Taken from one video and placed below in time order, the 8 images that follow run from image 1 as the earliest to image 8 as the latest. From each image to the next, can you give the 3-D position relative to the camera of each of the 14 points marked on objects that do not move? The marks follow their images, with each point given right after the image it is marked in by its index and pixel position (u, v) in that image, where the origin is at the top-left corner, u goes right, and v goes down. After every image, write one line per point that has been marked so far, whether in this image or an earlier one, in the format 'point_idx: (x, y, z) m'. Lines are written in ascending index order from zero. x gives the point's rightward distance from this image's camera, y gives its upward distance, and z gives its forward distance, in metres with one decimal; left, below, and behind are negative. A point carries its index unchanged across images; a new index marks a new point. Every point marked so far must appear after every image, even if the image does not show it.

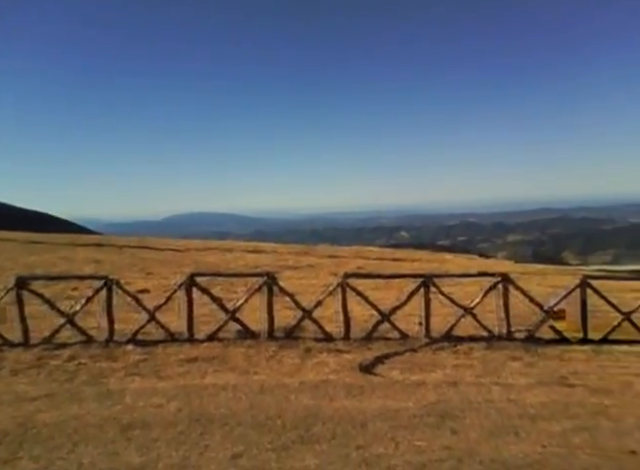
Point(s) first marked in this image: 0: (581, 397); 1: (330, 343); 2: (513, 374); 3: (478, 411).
0: (+5.1, -3.2, +9.9) m
1: (+0.1, -2.7, +12.4) m
2: (+4.1, -3.0, +10.9) m
3: (+3.0, -3.3, +9.4) m
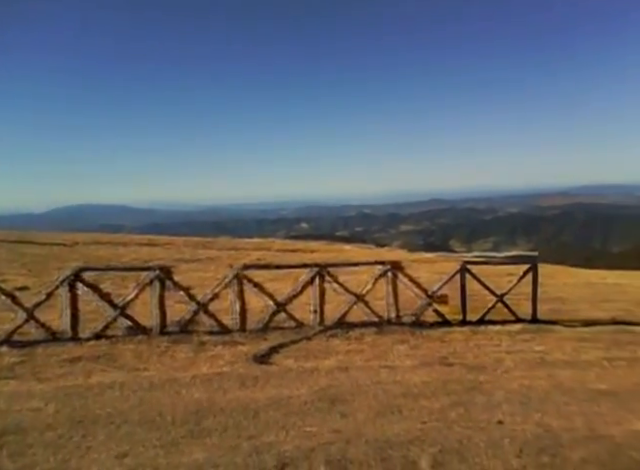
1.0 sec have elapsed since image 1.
0: (+2.9, -3.0, +10.7) m
1: (-2.4, -2.5, +12.4) m
2: (+1.8, -2.8, +11.5) m
3: (+0.9, -3.2, +9.9) m
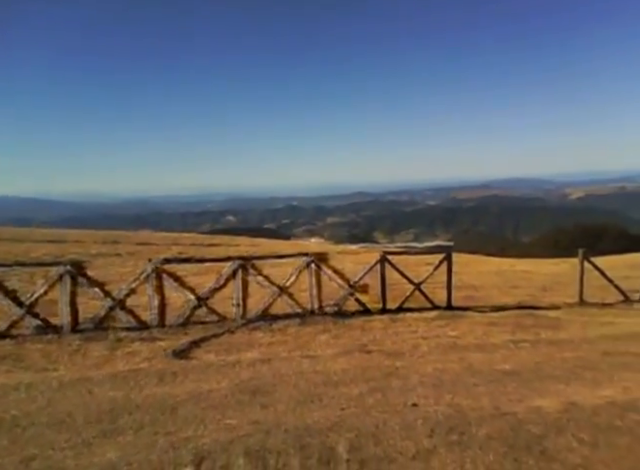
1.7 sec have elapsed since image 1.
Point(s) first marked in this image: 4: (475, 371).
0: (+1.2, -2.8, +11.0) m
1: (-4.2, -2.3, +12.1) m
2: (0.0, -2.6, +11.7) m
3: (-0.7, -3.0, +10.0) m
4: (+3.3, -2.9, +10.6) m
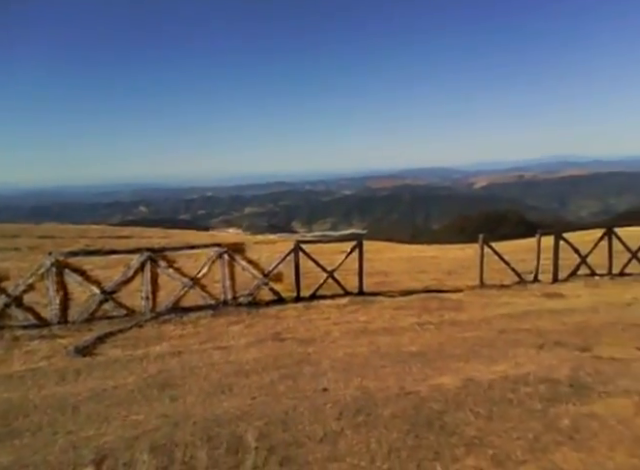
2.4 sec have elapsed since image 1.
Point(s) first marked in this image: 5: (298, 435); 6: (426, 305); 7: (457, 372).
0: (-0.7, -2.6, +11.1) m
1: (-6.3, -2.2, +11.5) m
2: (-2.0, -2.4, +11.7) m
3: (-2.4, -2.8, +9.9) m
4: (+1.4, -2.6, +11.0) m
5: (-0.3, -3.2, +8.0) m
6: (+2.9, -2.0, +14.2) m
7: (+2.8, -2.8, +10.2) m
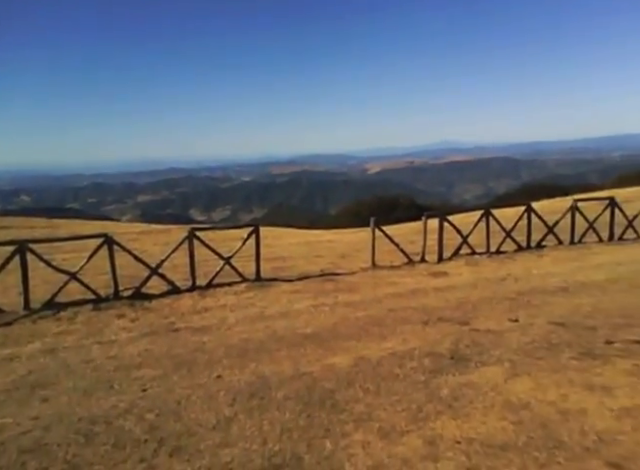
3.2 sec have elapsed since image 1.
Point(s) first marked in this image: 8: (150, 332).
0: (-3.0, -2.3, +10.9) m
1: (-8.5, -2.0, +10.4) m
2: (-4.4, -2.1, +11.3) m
3: (-4.5, -2.6, +9.4) m
4: (-0.9, -2.3, +11.1) m
5: (-2.1, -3.0, +7.9) m
6: (0.0, -1.6, +14.5) m
7: (+0.6, -2.5, +10.6) m
8: (-3.8, -2.2, +11.2) m
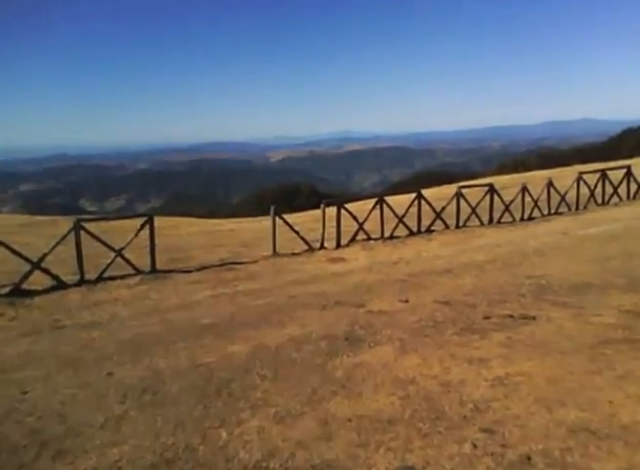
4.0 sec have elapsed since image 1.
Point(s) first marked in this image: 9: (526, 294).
0: (-5.1, -2.1, +10.4) m
1: (-10.6, -2.0, +9.0) m
2: (-6.6, -2.0, +10.5) m
3: (-6.4, -2.5, +8.6) m
4: (-3.1, -2.1, +10.9) m
5: (-3.8, -2.9, +7.5) m
6: (-2.8, -1.2, +14.4) m
7: (-1.6, -2.2, +10.6) m
8: (-6.0, -2.0, +10.5) m
9: (+5.3, -1.5, +12.9) m
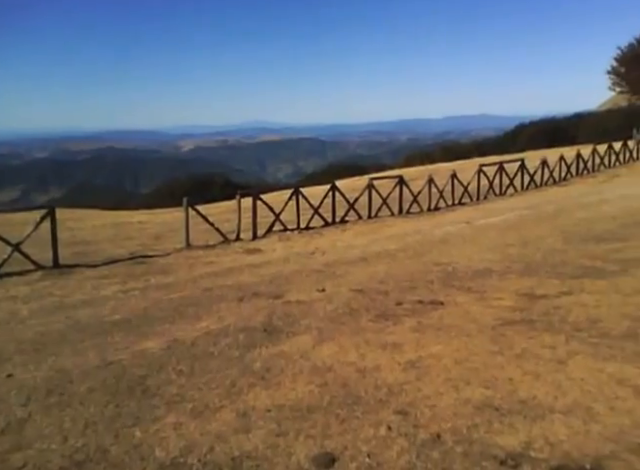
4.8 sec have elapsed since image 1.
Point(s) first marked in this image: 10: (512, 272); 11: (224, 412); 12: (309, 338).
0: (-6.8, -2.0, +9.4) m
1: (-11.9, -1.9, +7.2) m
2: (-8.2, -1.9, +9.3) m
3: (-7.7, -2.4, +7.5) m
4: (-4.9, -1.9, +10.3) m
5: (-5.0, -2.8, +6.9) m
6: (-5.1, -1.0, +13.8) m
7: (-3.3, -2.1, +10.3) m
8: (-7.7, -1.9, +9.5) m
9: (+3.1, -1.2, +13.6) m
10: (+5.5, -1.1, +14.2) m
11: (-1.5, -2.7, +7.6) m
12: (-0.2, -2.2, +10.4) m
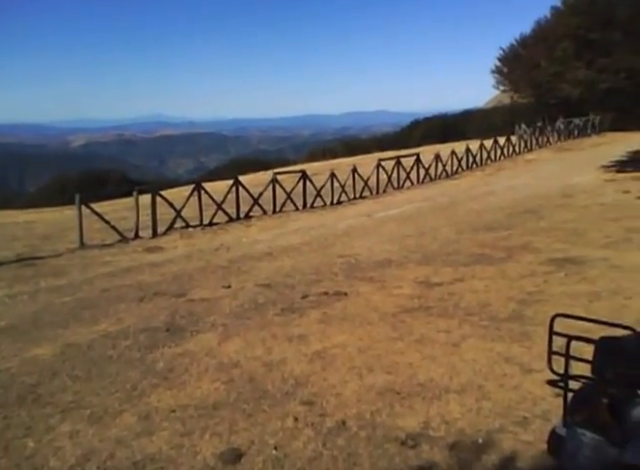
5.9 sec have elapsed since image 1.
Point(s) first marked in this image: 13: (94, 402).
0: (-8.5, -2.1, +8.4) m
1: (-13.2, -2.2, +5.4) m
2: (-9.9, -2.0, +8.0) m
3: (-9.1, -2.5, +6.3) m
4: (-6.7, -2.0, +9.5) m
5: (-6.3, -2.8, +6.1) m
6: (-7.5, -1.1, +12.9) m
7: (-5.2, -2.1, +9.7) m
8: (-9.4, -2.0, +8.2) m
9: (+0.6, -1.0, +14.0) m
10: (+2.9, -0.8, +14.9) m
11: (-3.0, -2.7, +7.4) m
12: (-2.2, -2.1, +10.3) m
13: (-3.6, -2.6, +7.8) m
